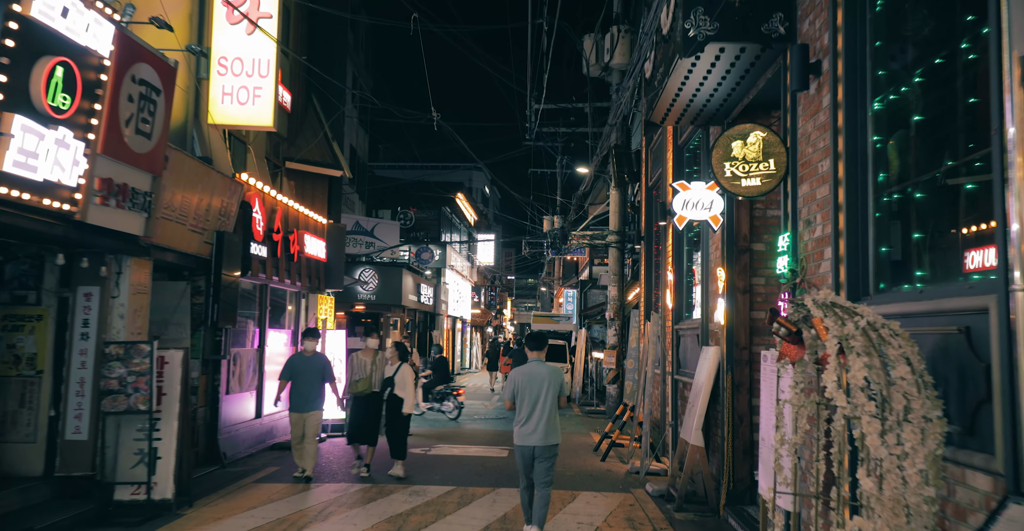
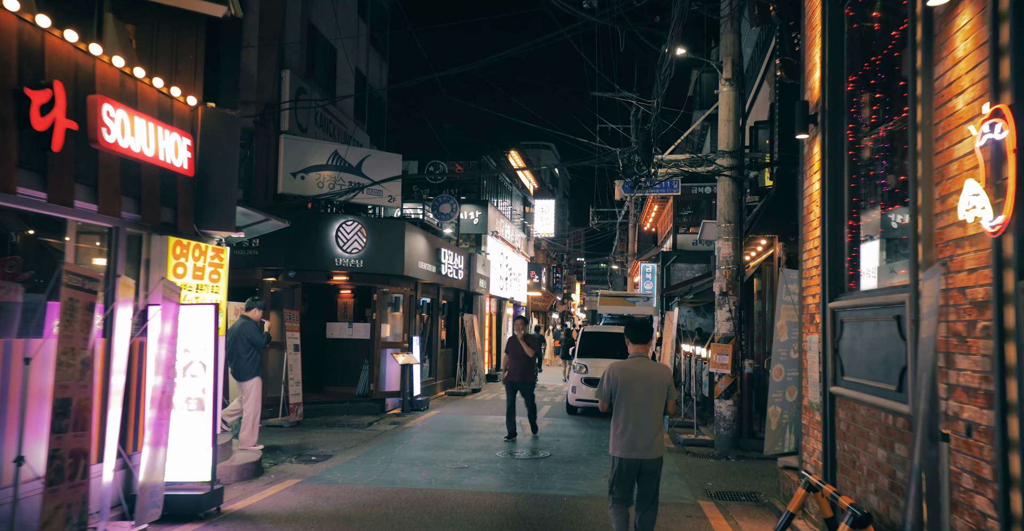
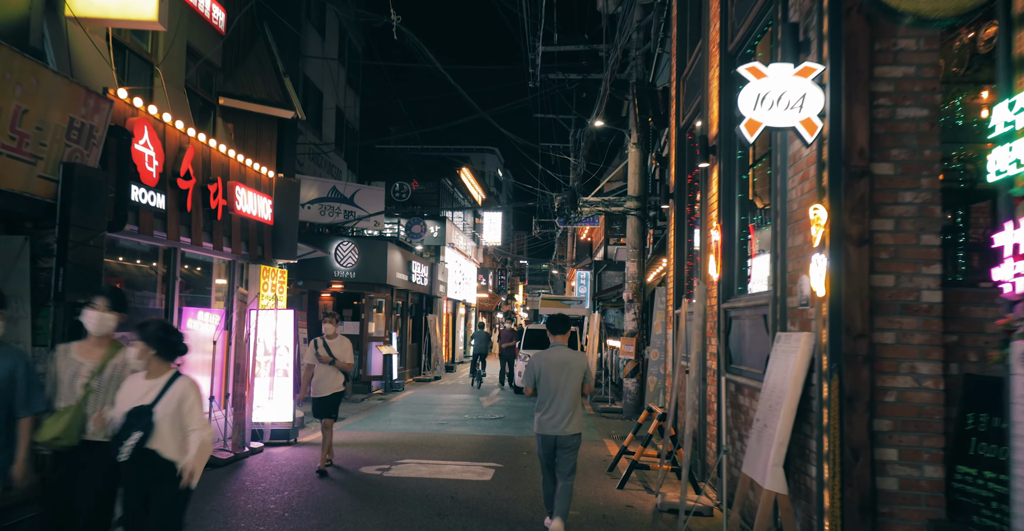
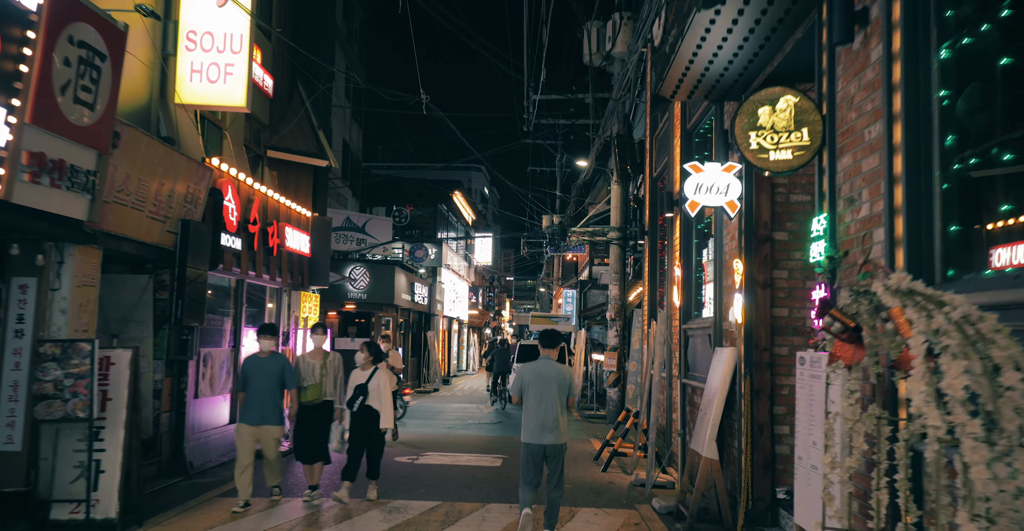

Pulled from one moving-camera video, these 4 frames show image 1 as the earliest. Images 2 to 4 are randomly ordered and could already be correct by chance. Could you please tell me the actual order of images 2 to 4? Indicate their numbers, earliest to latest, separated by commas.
4, 3, 2
